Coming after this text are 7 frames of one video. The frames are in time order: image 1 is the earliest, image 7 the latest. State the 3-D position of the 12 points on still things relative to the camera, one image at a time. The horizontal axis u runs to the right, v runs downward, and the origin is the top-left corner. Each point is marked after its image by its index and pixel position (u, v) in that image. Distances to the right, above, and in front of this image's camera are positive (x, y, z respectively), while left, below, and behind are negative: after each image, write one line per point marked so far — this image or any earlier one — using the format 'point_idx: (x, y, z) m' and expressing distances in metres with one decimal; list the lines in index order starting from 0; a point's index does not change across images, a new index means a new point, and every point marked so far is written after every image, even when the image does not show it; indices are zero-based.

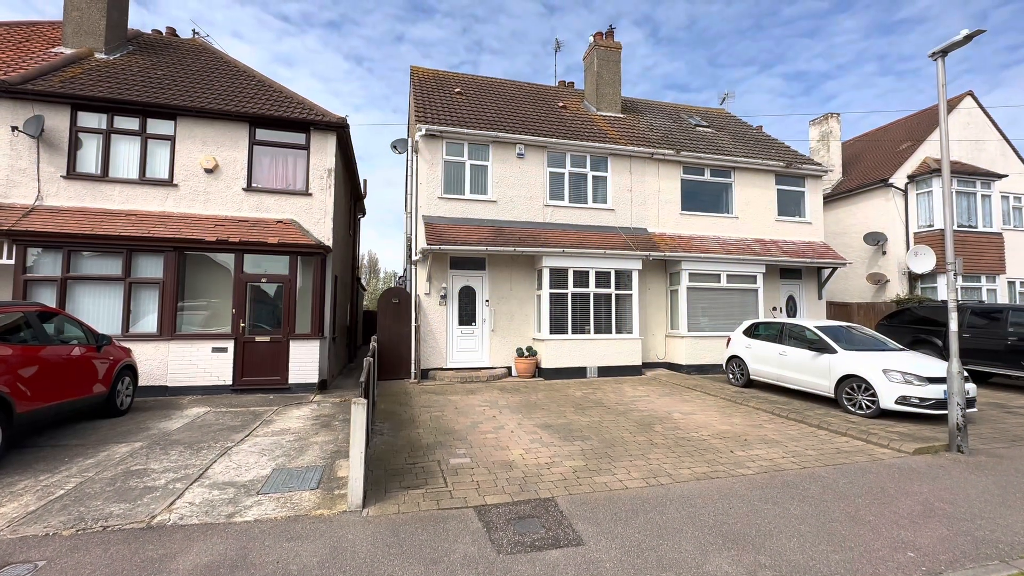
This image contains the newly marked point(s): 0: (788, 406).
0: (+4.9, -2.1, +8.3) m
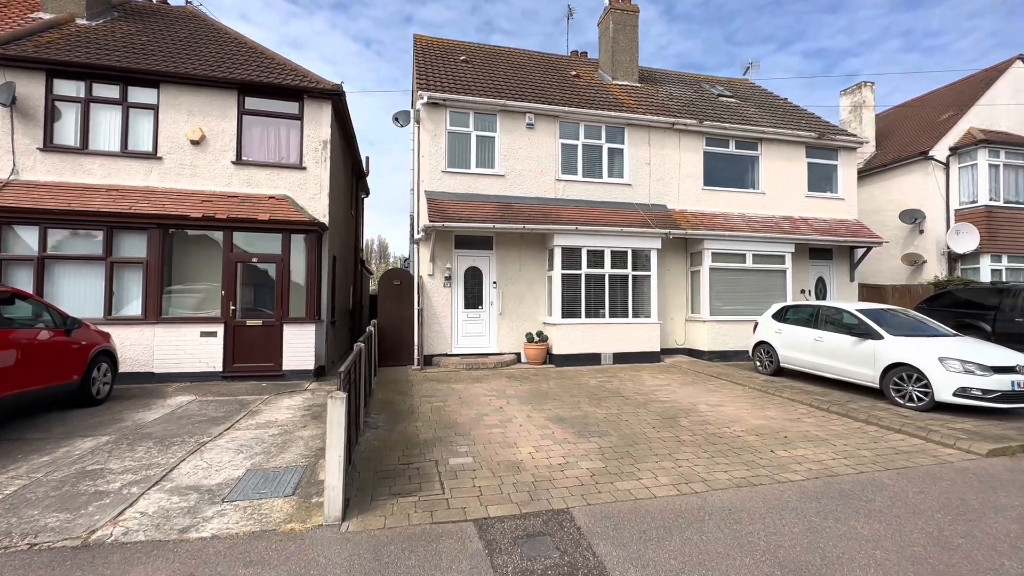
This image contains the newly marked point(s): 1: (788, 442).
0: (+5.1, -1.8, +7.4) m
1: (+3.4, -1.9, +5.6) m
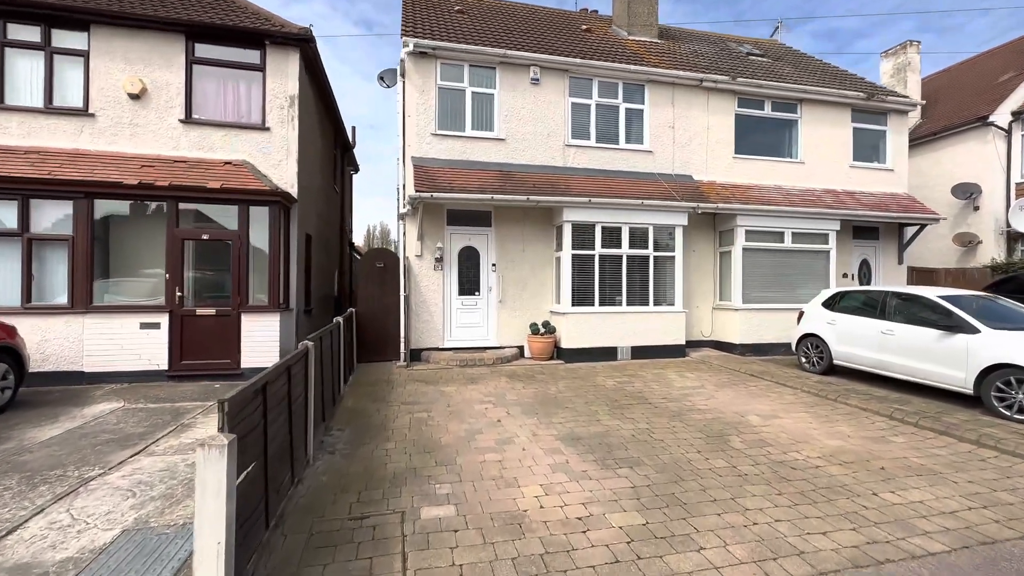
0: (+5.1, -1.5, +5.9) m
1: (+3.4, -1.7, +4.1) m
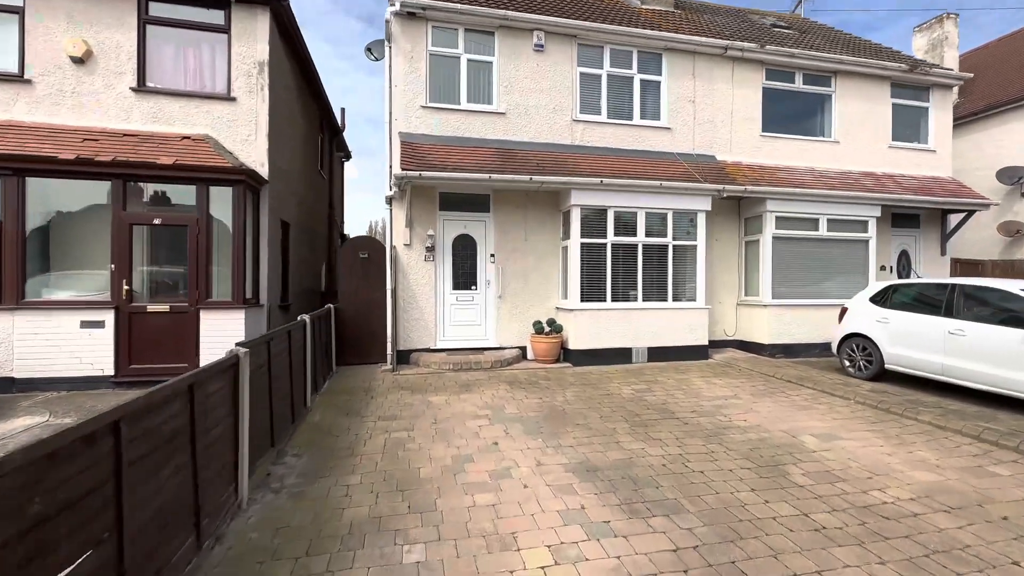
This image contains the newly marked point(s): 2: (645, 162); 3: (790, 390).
0: (+5.1, -1.4, +4.8) m
1: (+3.3, -1.6, +3.0) m
2: (+2.5, +2.4, +8.7) m
3: (+3.9, -1.4, +6.5) m
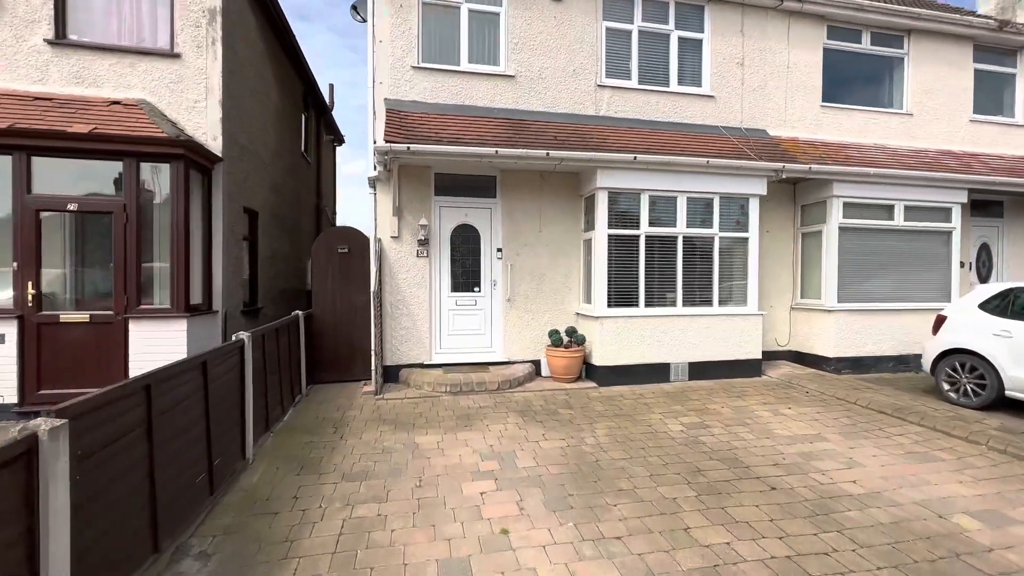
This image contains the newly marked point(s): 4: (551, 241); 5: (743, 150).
0: (+5.2, -1.5, +3.3) m
1: (+3.4, -1.7, +1.5) m
2: (+2.7, +2.3, +7.1) m
3: (+4.0, -1.5, +4.9) m
4: (+0.6, +0.7, +7.1) m
5: (+3.6, +2.1, +7.1) m
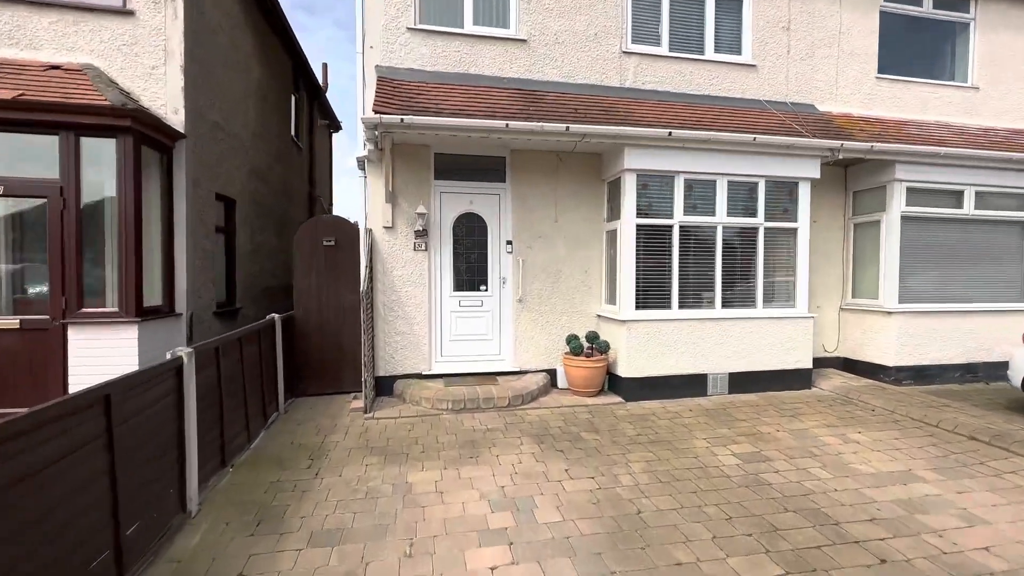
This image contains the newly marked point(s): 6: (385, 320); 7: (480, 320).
0: (+5.3, -1.5, +2.3) m
1: (+3.5, -1.8, +0.6) m
2: (+2.8, +2.4, +6.2) m
3: (+4.2, -1.5, +4.0) m
4: (+0.8, +0.7, +6.2) m
5: (+3.7, +2.2, +6.1) m
6: (-1.6, -0.4, +5.7) m
7: (-0.4, -0.4, +6.0) m
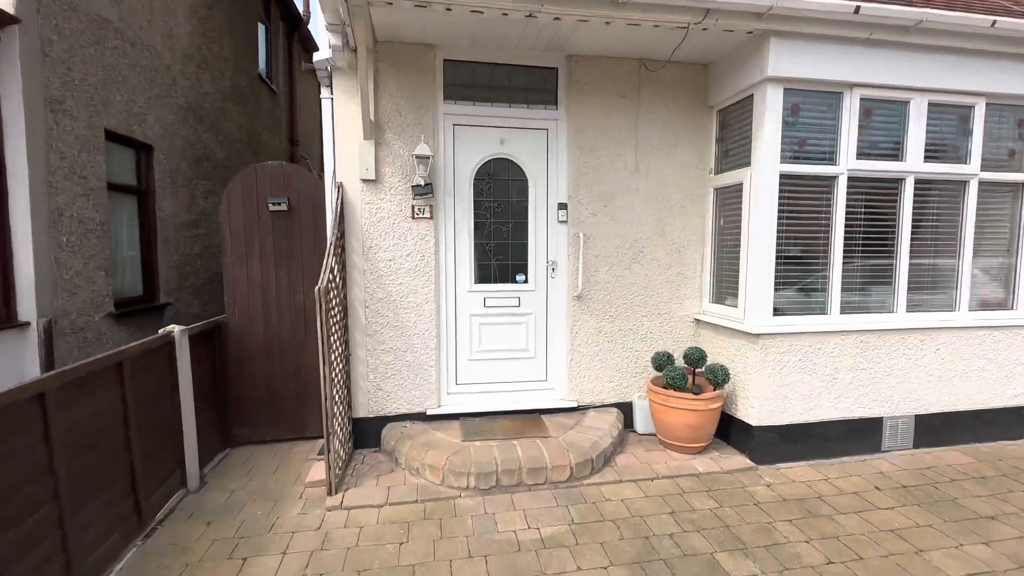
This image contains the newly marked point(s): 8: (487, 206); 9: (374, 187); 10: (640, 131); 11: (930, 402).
0: (+5.7, -1.6, +0.1) m
1: (+3.9, -1.9, -1.6) m
2: (+3.3, +2.4, +3.8) m
3: (+4.6, -1.5, +1.8) m
4: (+1.2, +0.8, +3.9) m
5: (+4.2, +2.2, +3.8) m
6: (-1.1, -0.3, +3.6) m
7: (0.0, -0.3, +3.9) m
8: (-0.2, +0.7, +3.8) m
9: (-1.1, +0.8, +3.5) m
10: (+1.1, +1.3, +3.9) m
11: (+3.3, -0.9, +3.7) m
